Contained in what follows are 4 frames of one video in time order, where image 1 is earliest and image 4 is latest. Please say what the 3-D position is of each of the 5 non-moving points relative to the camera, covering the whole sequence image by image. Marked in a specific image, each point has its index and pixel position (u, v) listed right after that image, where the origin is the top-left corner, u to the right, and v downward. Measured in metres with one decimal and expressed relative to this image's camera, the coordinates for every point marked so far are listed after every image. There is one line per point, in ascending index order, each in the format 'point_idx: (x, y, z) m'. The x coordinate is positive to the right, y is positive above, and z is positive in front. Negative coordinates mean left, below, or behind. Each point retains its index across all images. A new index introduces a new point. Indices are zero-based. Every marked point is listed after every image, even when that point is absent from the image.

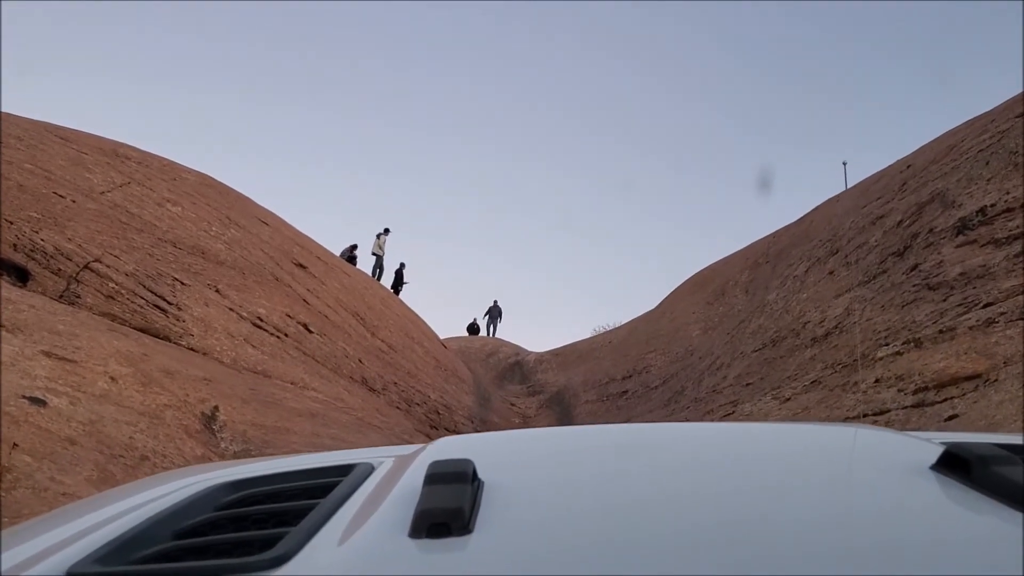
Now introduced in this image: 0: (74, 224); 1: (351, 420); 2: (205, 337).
0: (-7.5, +1.1, +15.0) m
1: (-2.5, -2.0, +13.4) m
2: (-5.4, -0.9, +15.3) m
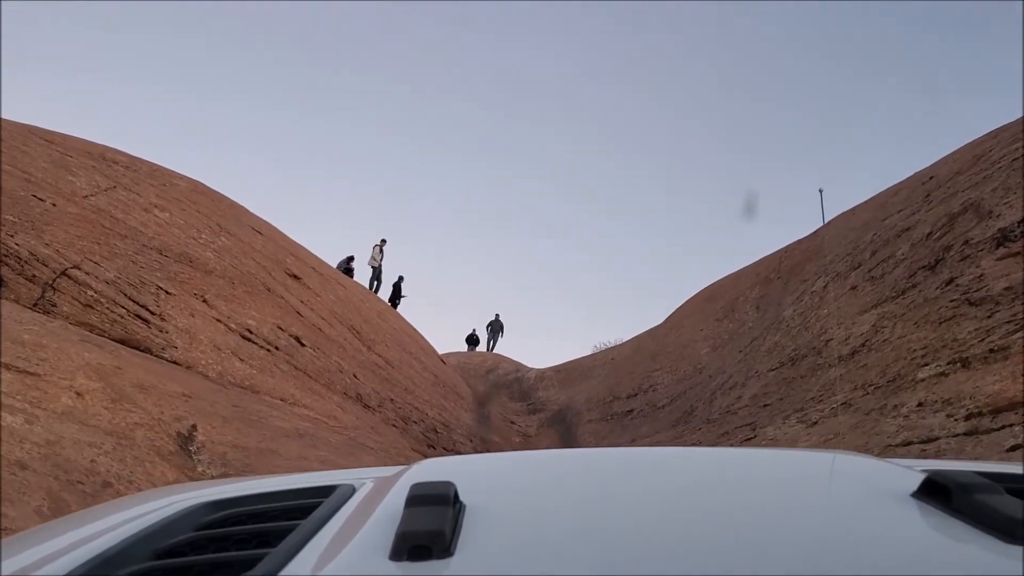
0: (-7.5, +1.0, +14.1) m
1: (-2.4, -2.2, +12.5) m
2: (-5.4, -1.0, +14.4) m
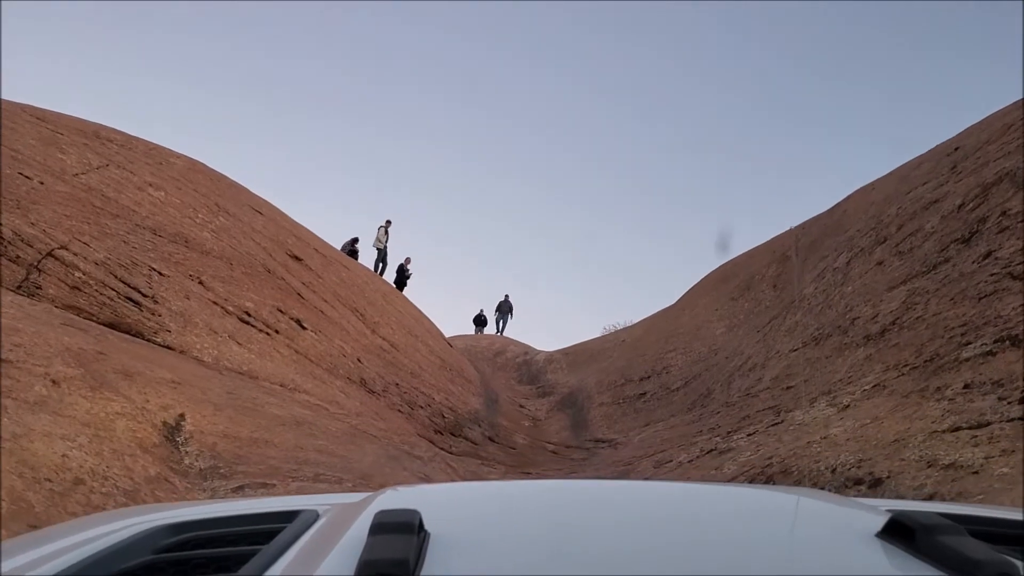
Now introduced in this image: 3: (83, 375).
0: (-7.3, +1.2, +13.5) m
1: (-2.3, -1.9, +11.8) m
2: (-5.2, -0.7, +13.8) m
3: (-4.1, -0.8, +8.3) m
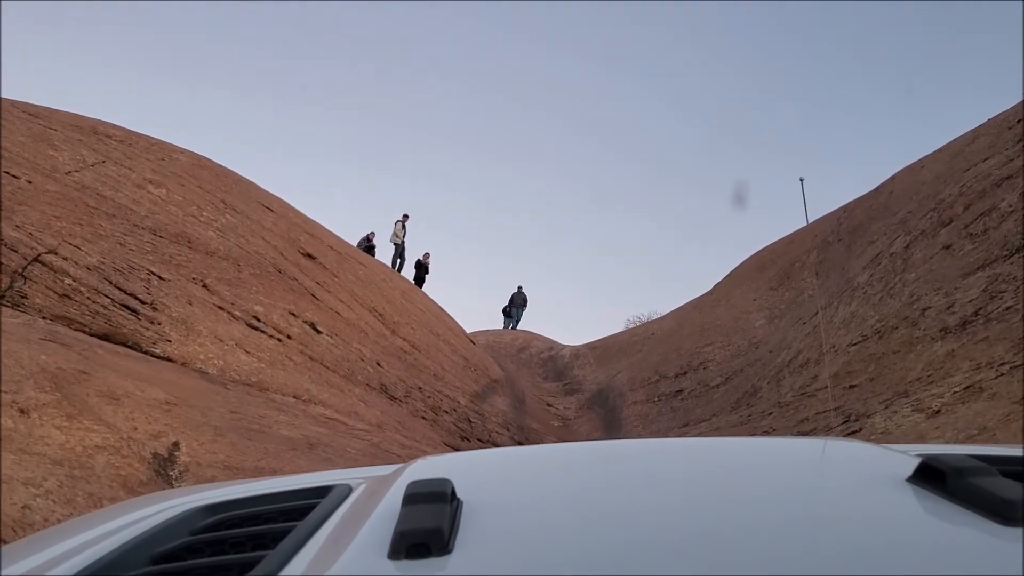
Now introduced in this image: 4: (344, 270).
0: (-6.9, +1.1, +12.3) m
1: (-1.8, -1.9, +10.6) m
2: (-4.7, -0.8, +12.6) m
3: (-3.7, -0.9, +7.1) m
4: (-3.8, +0.4, +19.6) m
